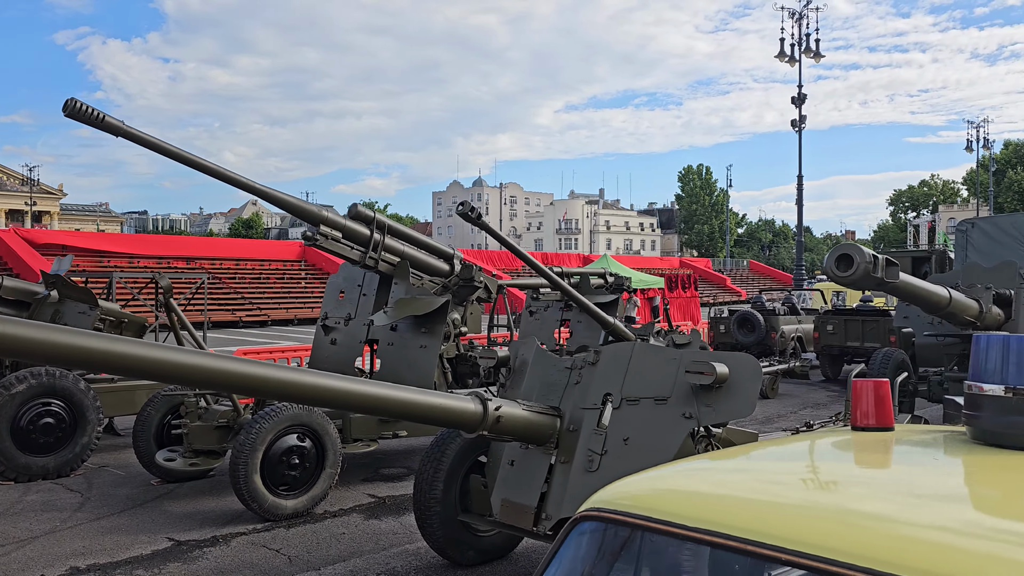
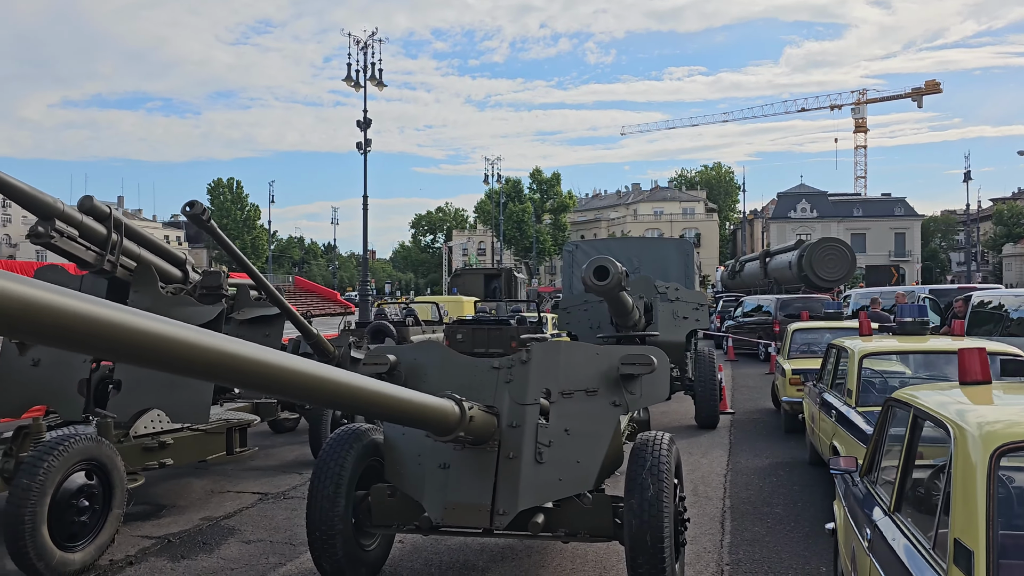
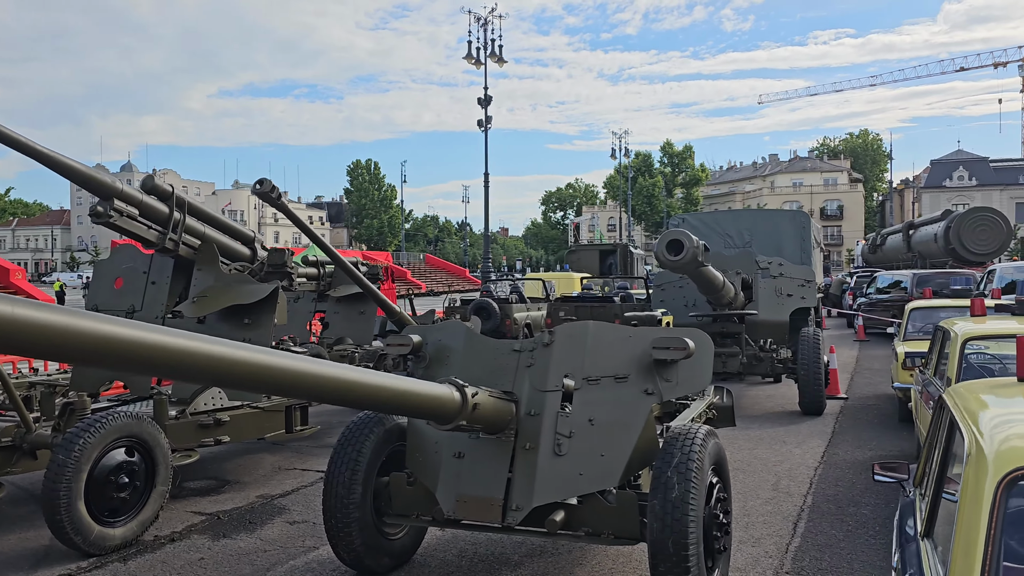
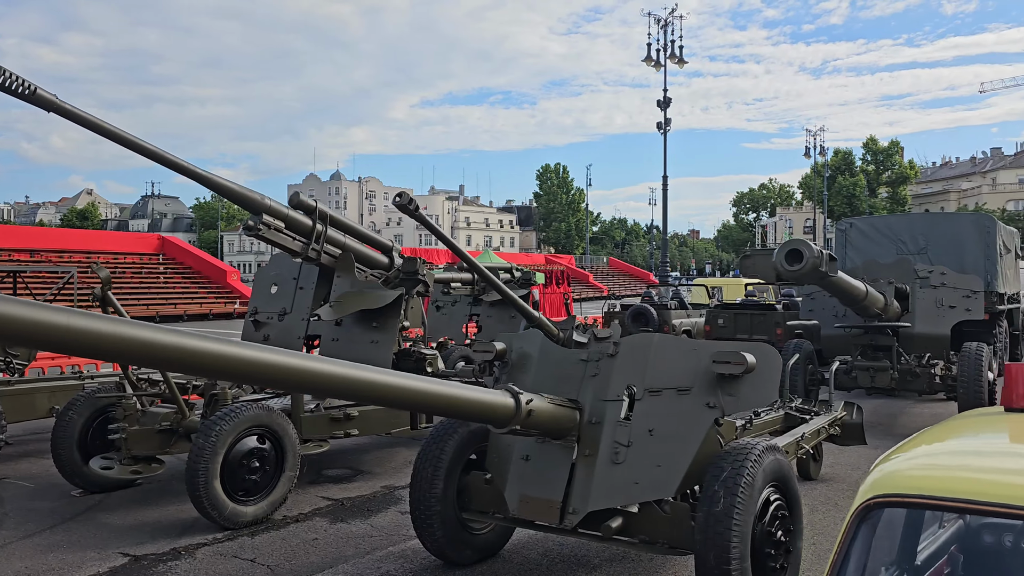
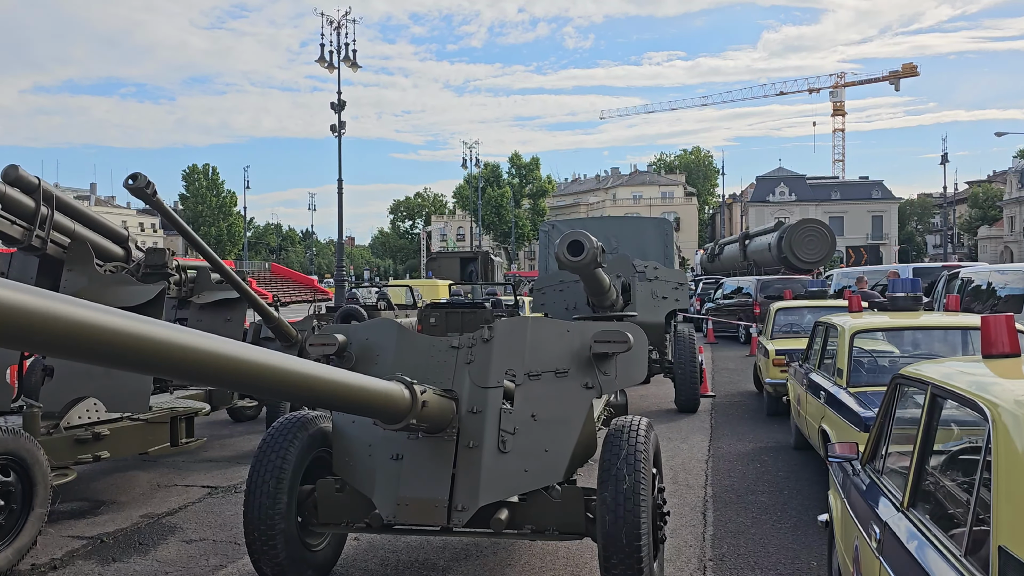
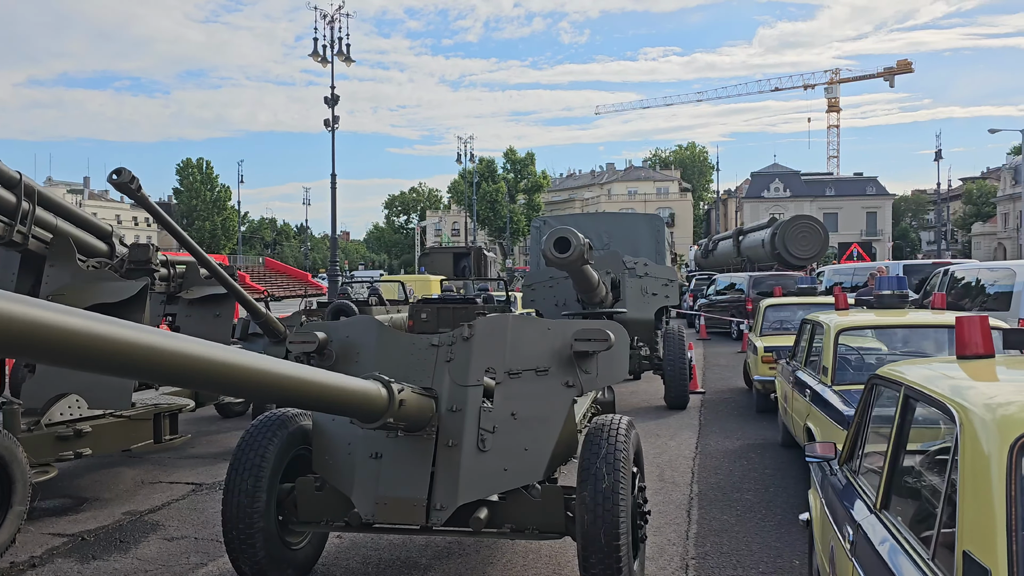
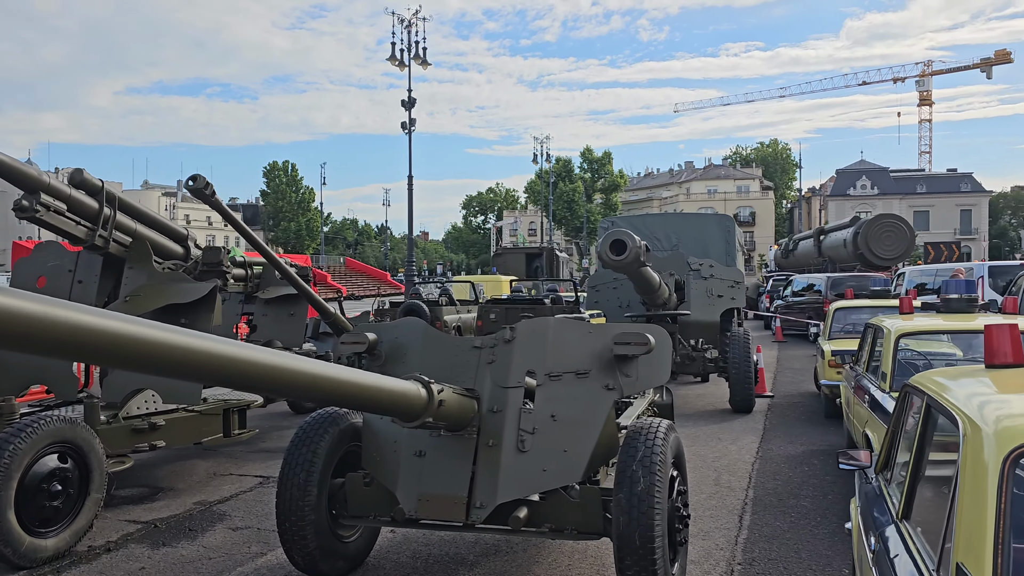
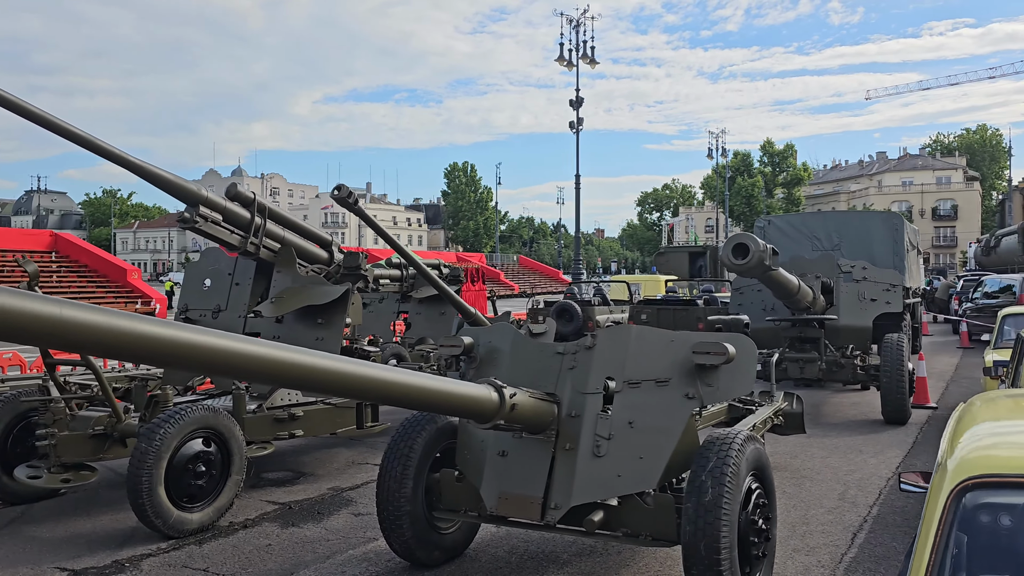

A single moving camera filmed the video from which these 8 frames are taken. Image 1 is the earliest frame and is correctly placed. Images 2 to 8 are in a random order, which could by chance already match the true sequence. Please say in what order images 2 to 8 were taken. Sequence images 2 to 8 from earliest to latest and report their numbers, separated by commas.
4, 8, 3, 7, 6, 5, 2
